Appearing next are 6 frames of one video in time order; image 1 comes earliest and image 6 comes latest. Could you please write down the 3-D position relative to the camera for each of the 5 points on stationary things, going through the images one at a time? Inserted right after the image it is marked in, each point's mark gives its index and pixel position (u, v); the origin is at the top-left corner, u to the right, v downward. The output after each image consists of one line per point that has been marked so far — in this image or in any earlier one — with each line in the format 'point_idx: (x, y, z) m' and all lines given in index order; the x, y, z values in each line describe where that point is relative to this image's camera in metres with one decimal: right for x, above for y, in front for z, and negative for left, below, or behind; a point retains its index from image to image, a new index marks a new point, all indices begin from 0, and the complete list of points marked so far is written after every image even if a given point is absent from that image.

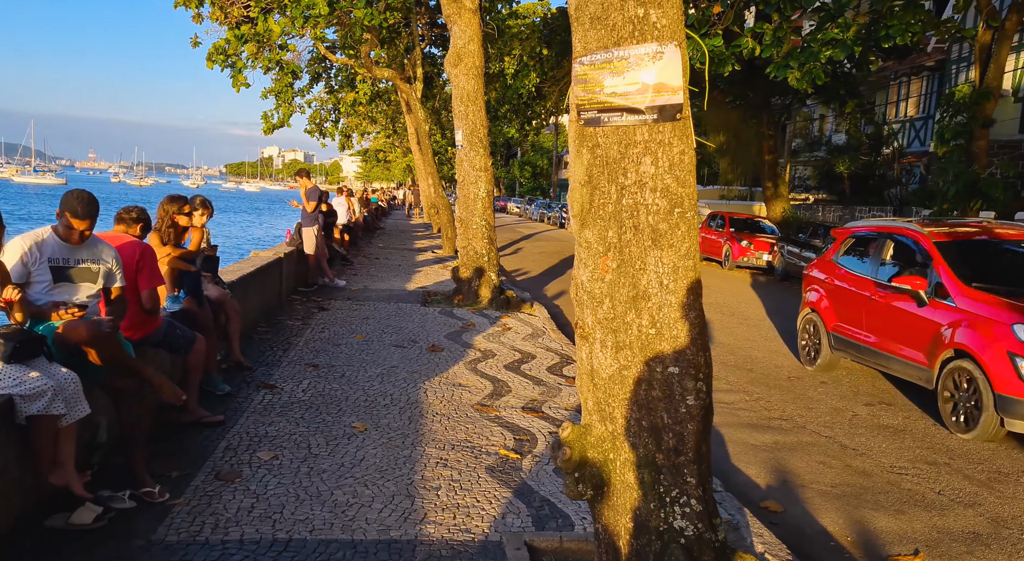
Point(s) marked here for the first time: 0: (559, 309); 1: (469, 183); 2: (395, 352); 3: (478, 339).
0: (+0.9, -0.5, +12.3) m
1: (-0.7, +1.5, +10.9) m
2: (-1.3, -0.7, +7.7) m
3: (-0.4, -0.7, +8.5) m
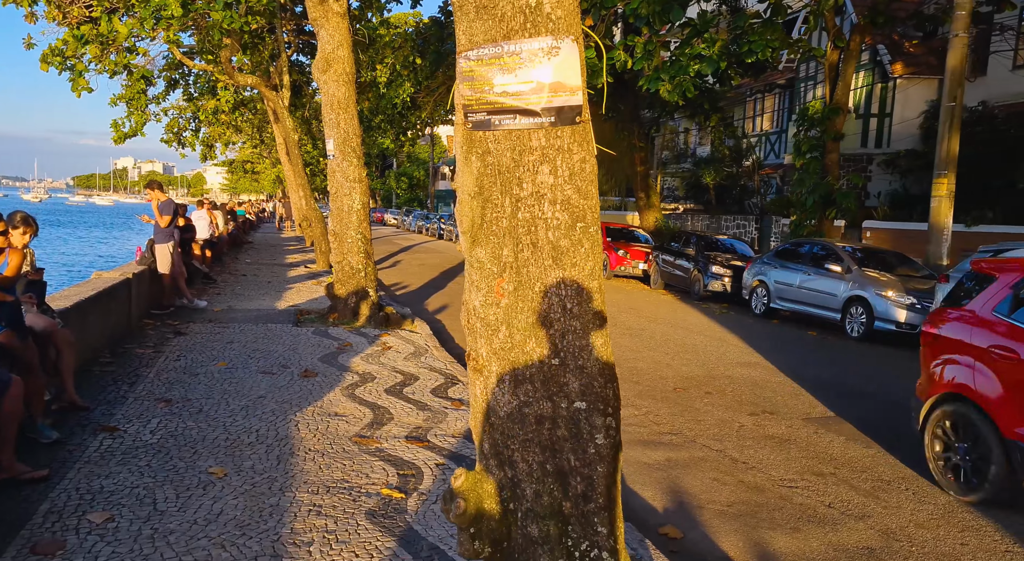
0: (-1.2, -0.7, +11.8) m
1: (-2.5, +1.3, +10.2) m
2: (-2.5, -1.0, +7.0) m
3: (-1.8, -0.9, +7.9) m
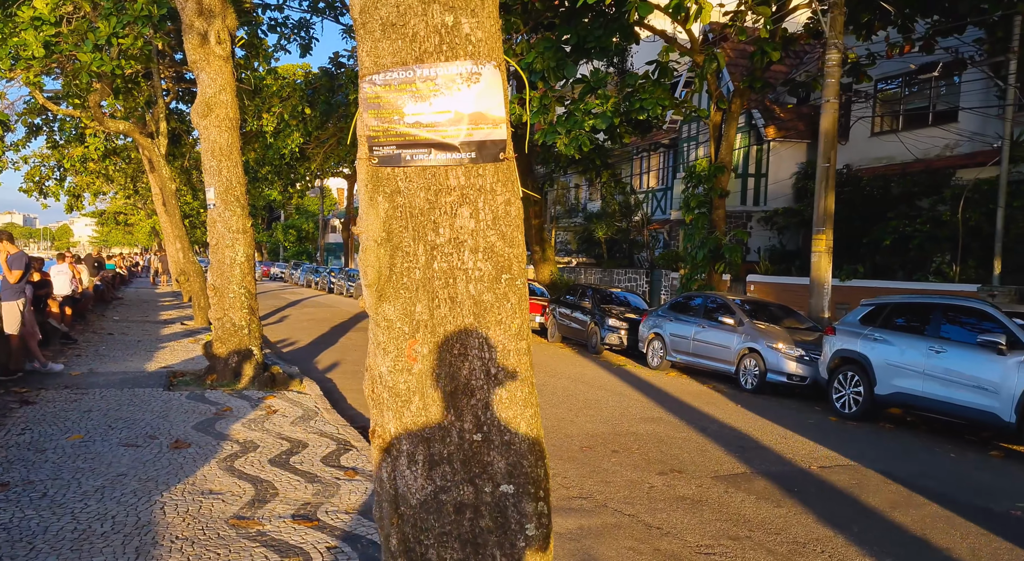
0: (-2.9, -1.7, +11.1) m
1: (-4.0, +0.5, +9.5) m
2: (-3.5, -1.5, +6.1) m
3: (-2.9, -1.5, +7.1) m
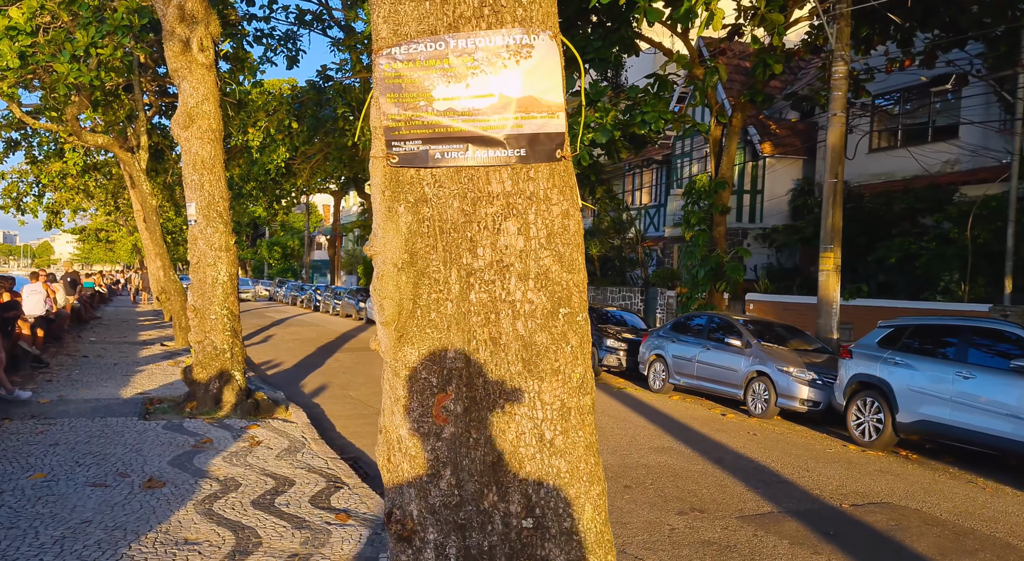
0: (-2.9, -2.0, +10.5) m
1: (-4.0, +0.2, +8.9) m
2: (-3.4, -1.7, +5.5) m
3: (-2.8, -1.7, +6.6) m
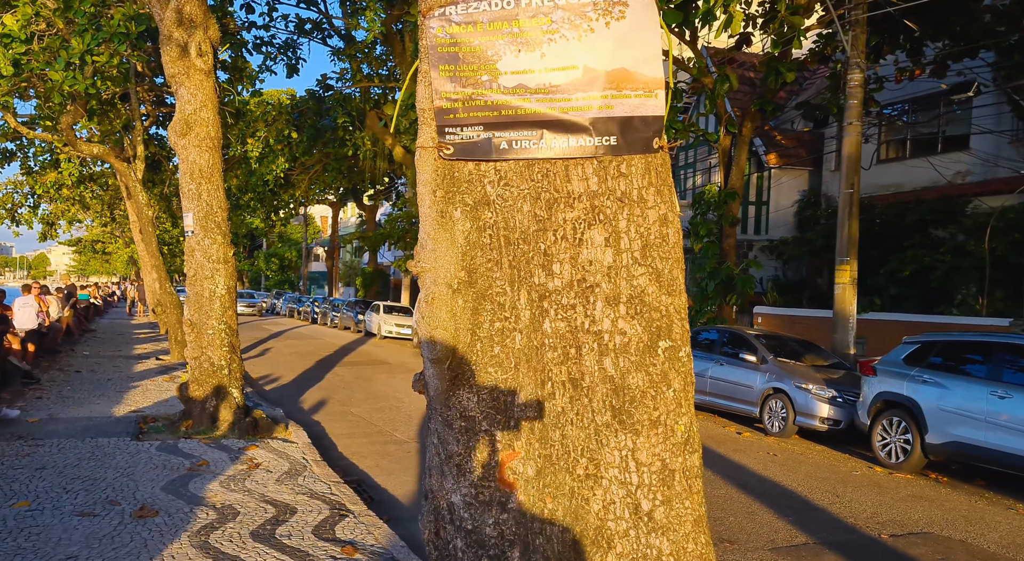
0: (-2.8, -2.2, +10.1) m
1: (-3.8, 0.0, +8.6) m
2: (-3.3, -1.8, +5.1) m
3: (-2.7, -1.9, +6.2) m
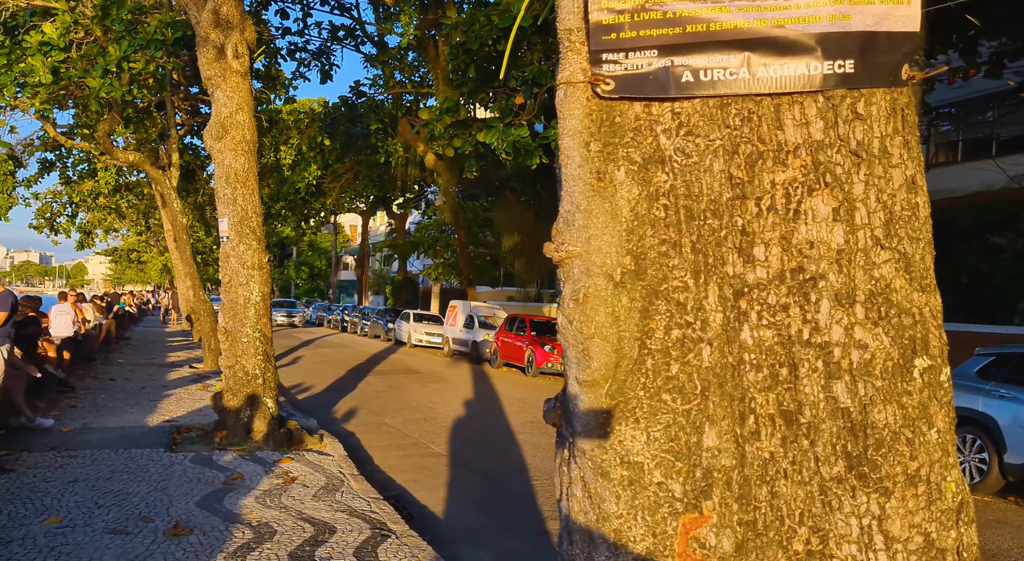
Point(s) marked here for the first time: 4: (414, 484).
0: (-2.2, -2.3, +9.8) m
1: (-3.3, 0.0, +8.3) m
2: (-2.9, -1.8, +4.9) m
3: (-2.3, -1.9, +5.9) m
4: (-1.1, -2.3, +7.7) m
